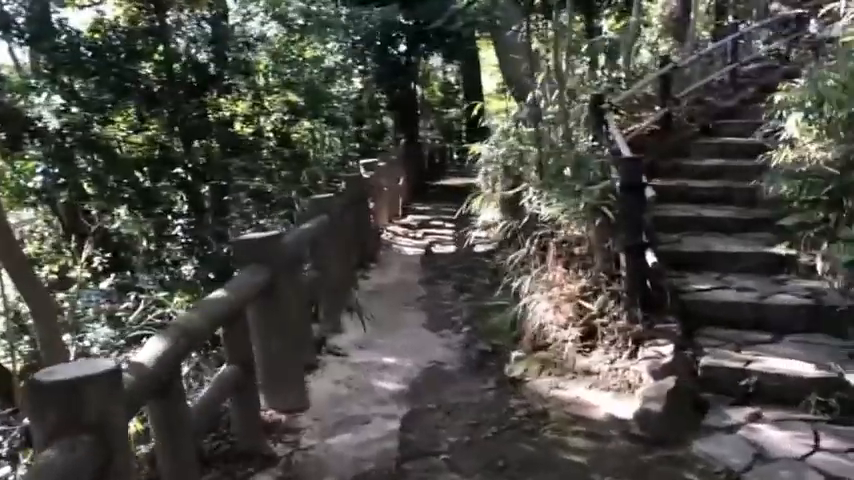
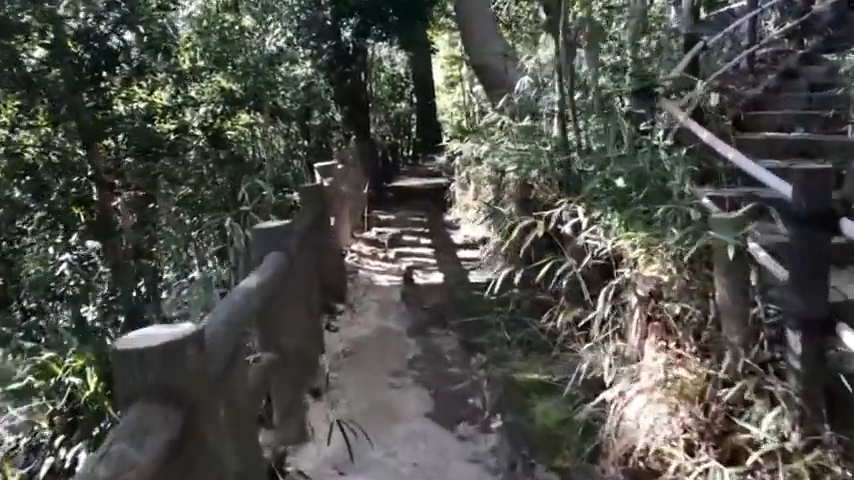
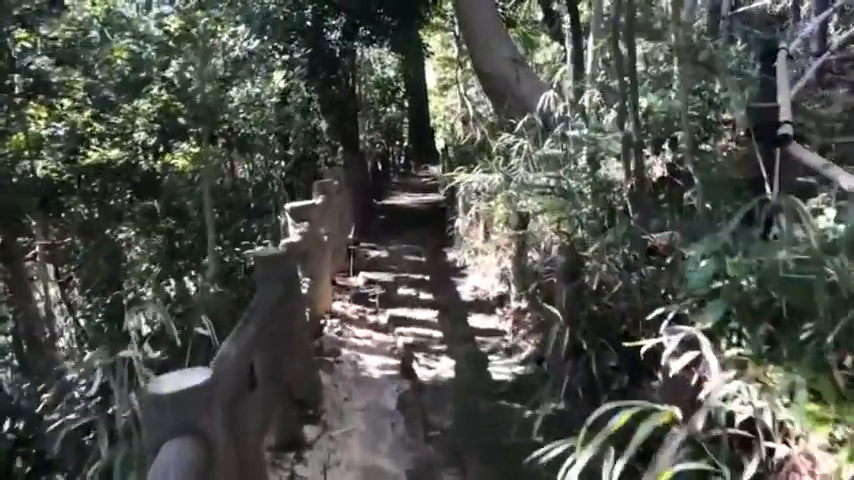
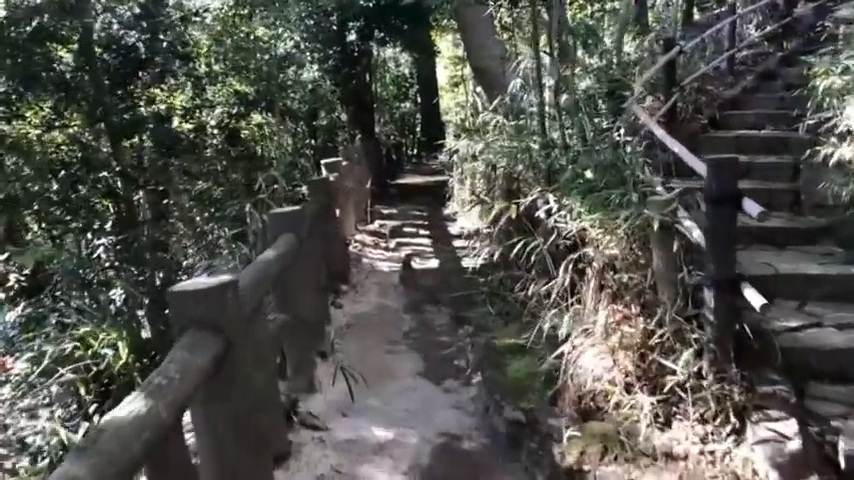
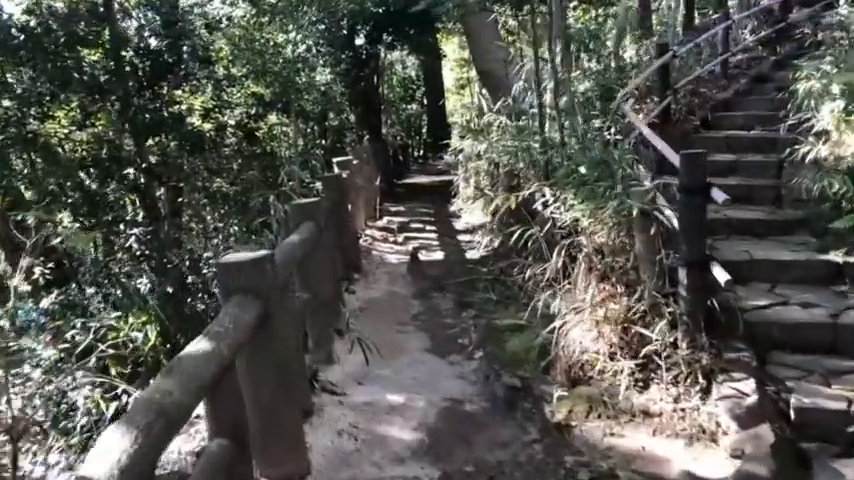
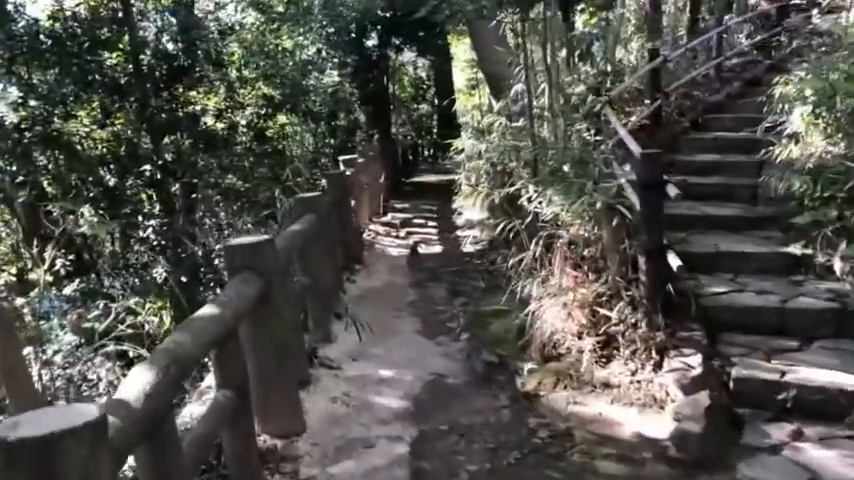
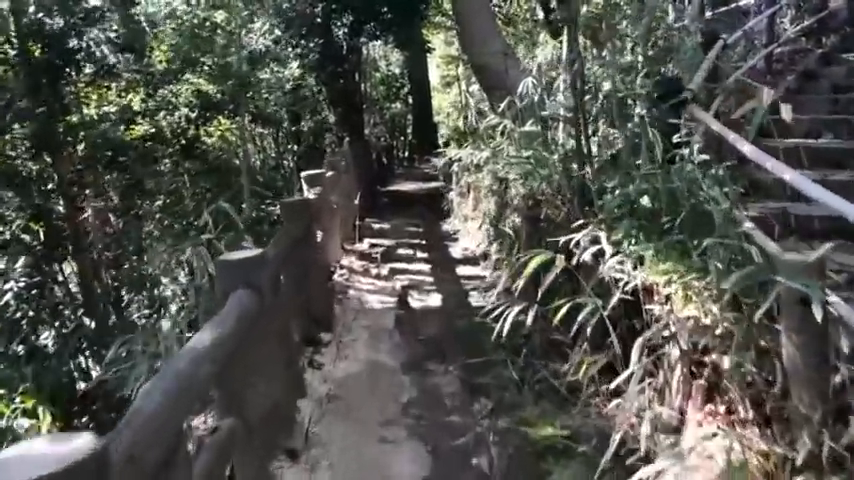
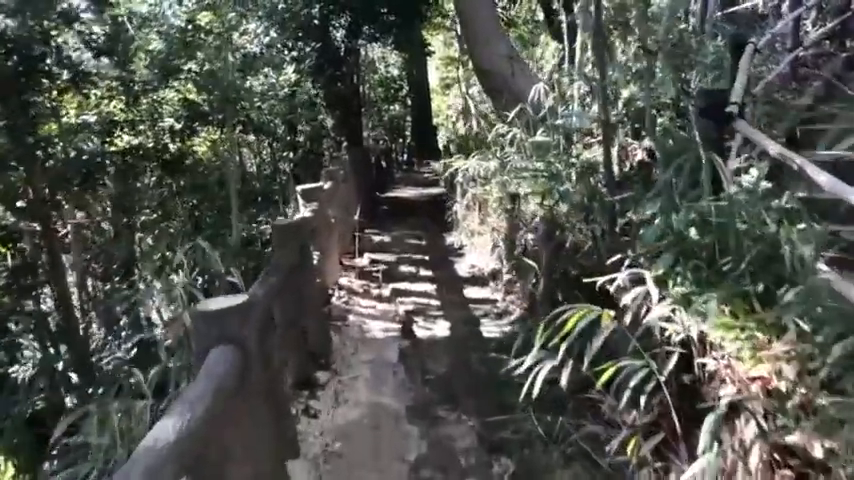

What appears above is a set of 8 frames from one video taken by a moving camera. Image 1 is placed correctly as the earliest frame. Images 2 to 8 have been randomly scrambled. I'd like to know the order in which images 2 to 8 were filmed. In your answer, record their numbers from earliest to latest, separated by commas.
6, 5, 4, 2, 7, 8, 3
